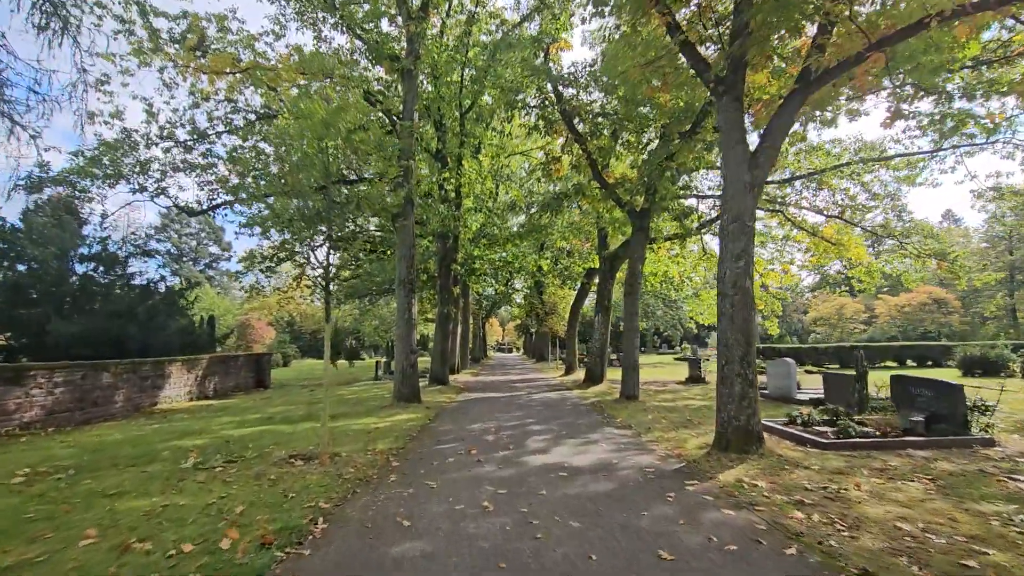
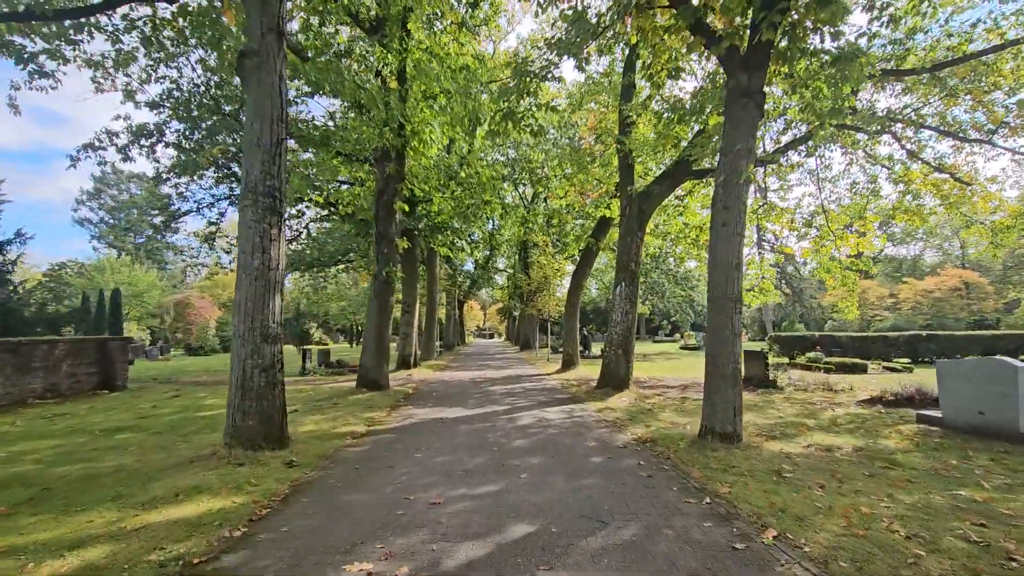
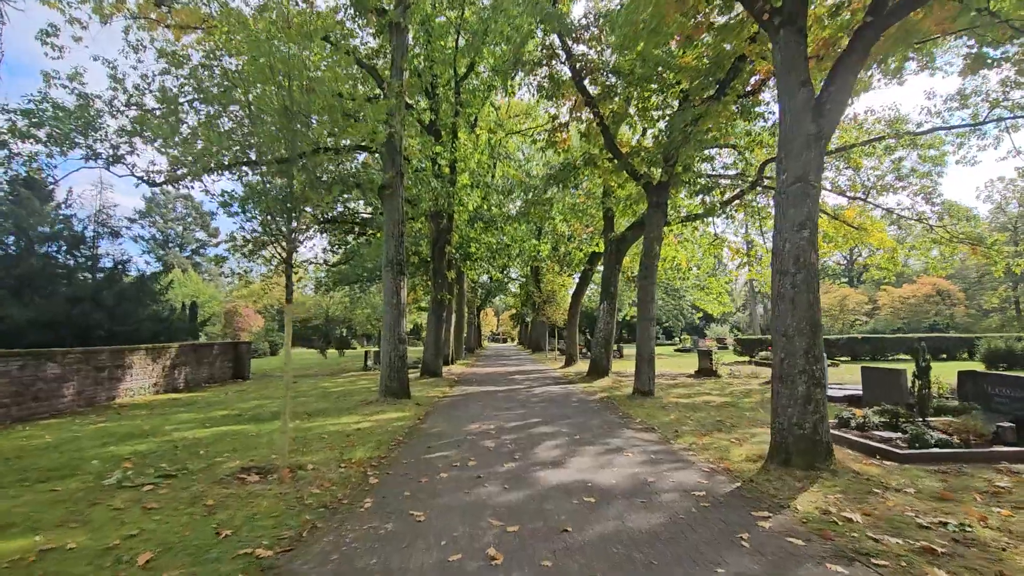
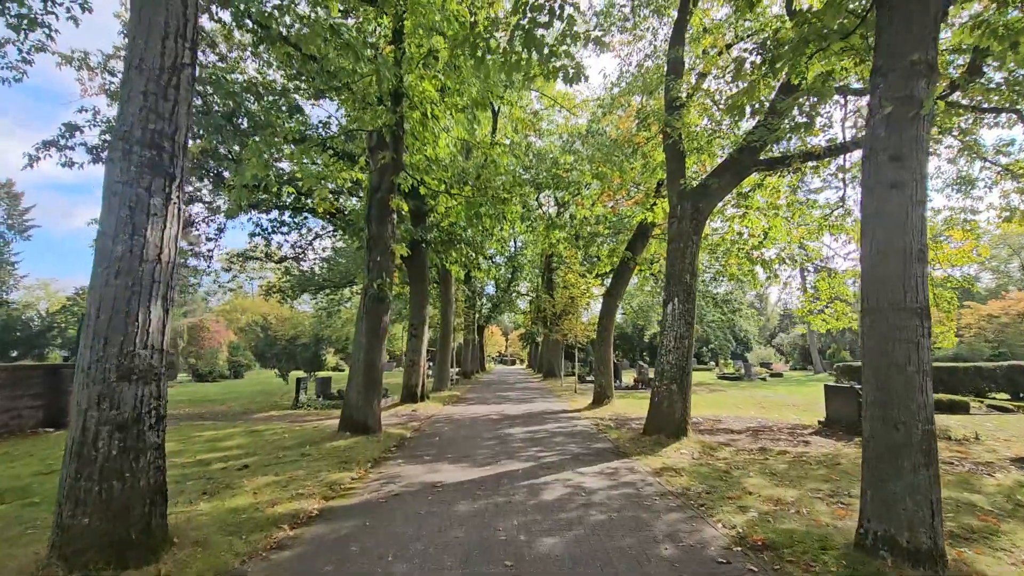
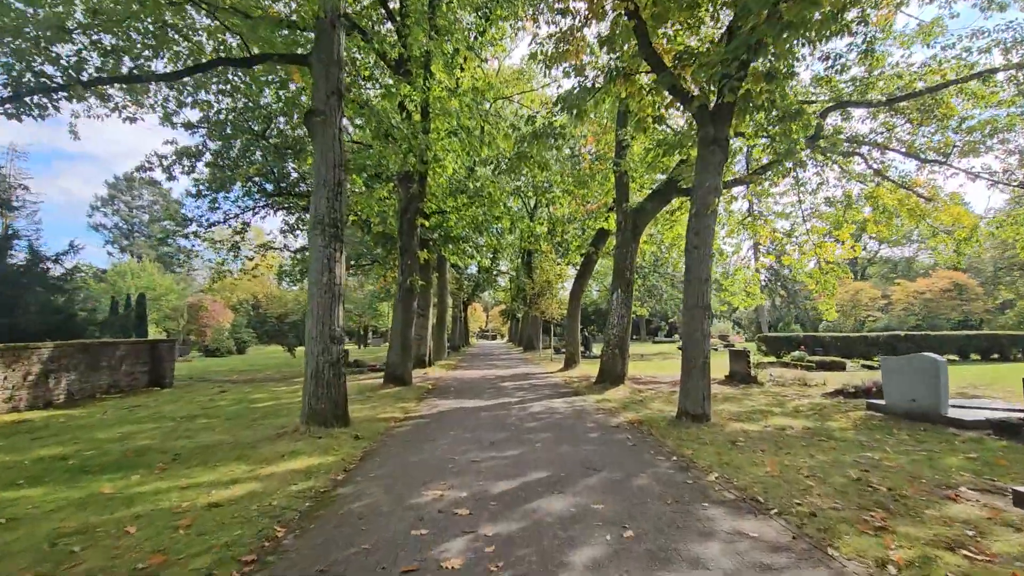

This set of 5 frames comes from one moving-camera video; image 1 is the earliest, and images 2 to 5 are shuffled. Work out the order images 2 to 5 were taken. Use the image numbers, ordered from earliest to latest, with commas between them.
3, 5, 2, 4
